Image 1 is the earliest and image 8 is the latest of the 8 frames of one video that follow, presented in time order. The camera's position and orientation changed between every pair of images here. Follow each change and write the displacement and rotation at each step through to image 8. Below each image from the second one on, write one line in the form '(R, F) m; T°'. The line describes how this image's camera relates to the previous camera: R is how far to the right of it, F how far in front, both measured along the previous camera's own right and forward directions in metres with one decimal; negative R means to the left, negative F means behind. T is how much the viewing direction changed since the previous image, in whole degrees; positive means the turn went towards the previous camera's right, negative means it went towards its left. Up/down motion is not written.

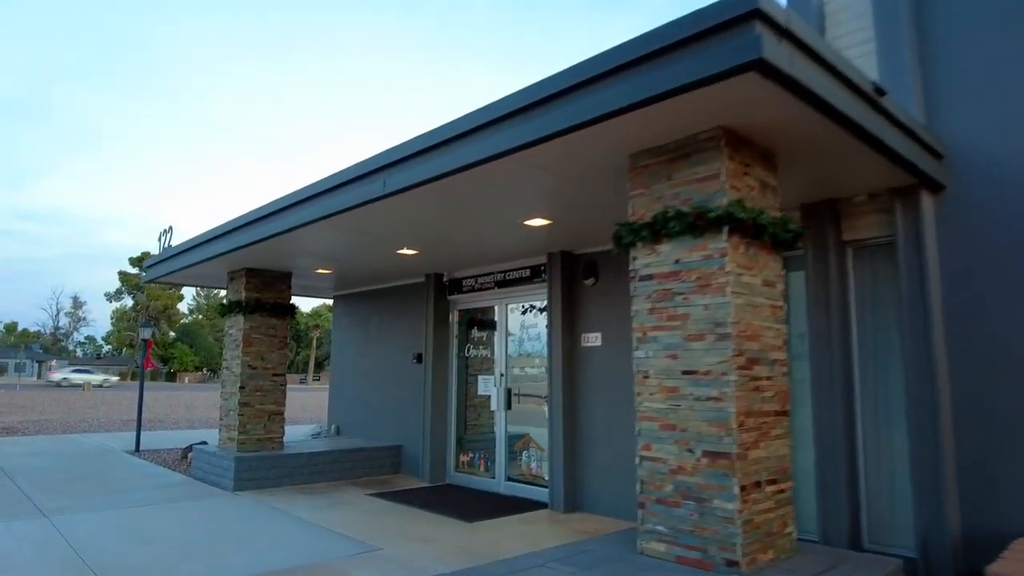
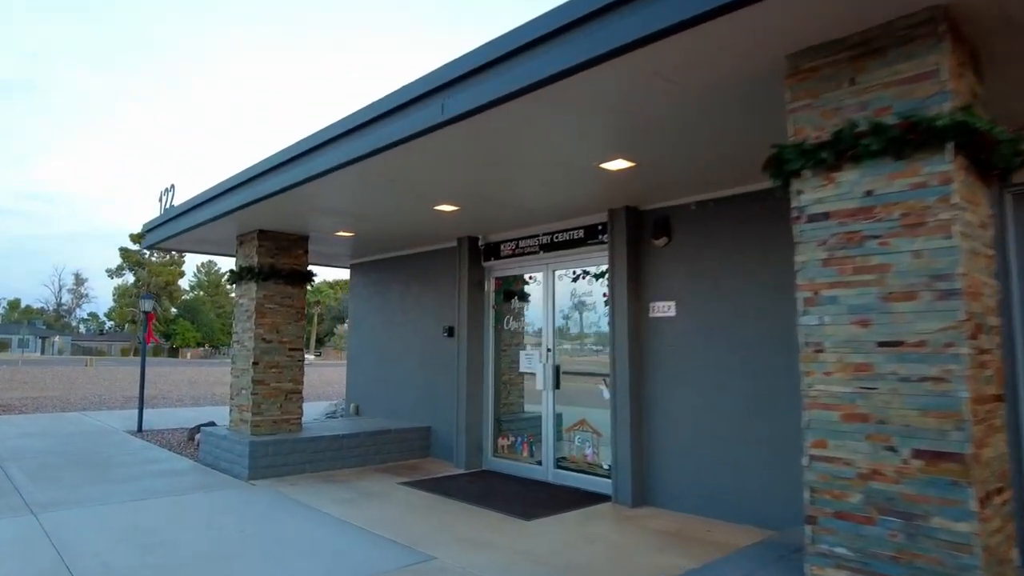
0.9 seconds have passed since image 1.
(-0.6, +1.1) m; 0°
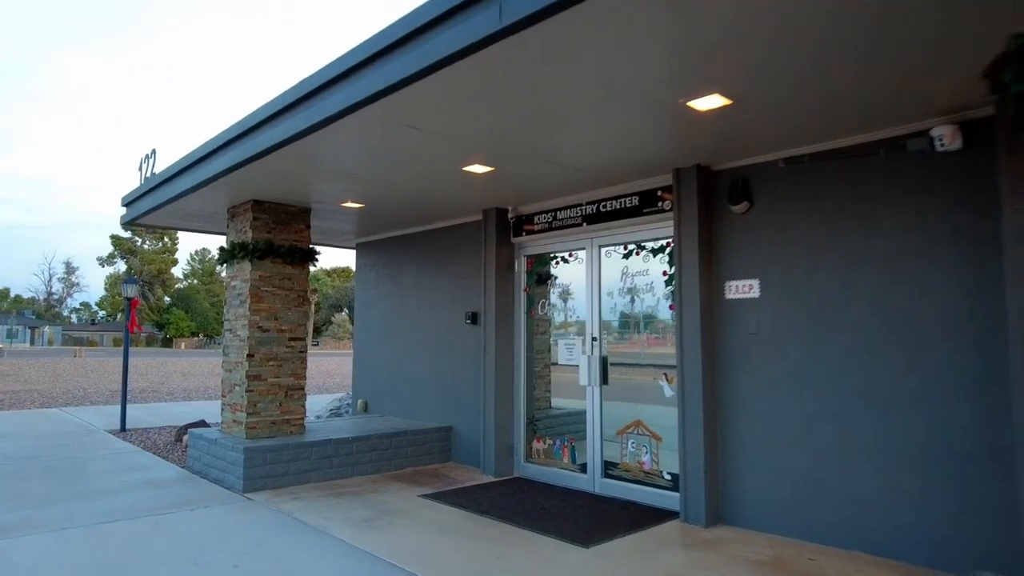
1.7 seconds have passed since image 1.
(-0.4, +1.1) m; 0°
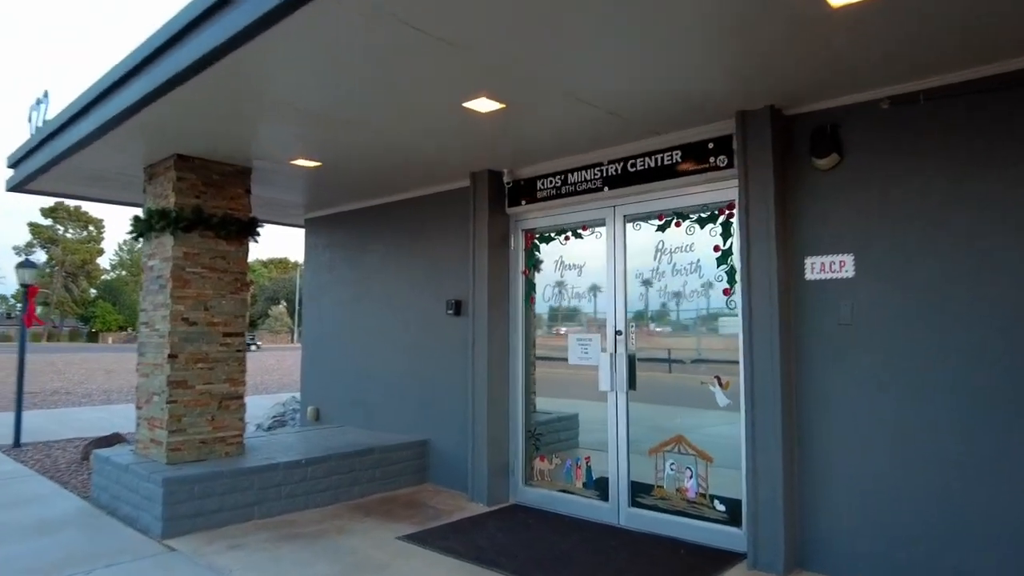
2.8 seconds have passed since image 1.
(-0.4, +1.3) m; +5°
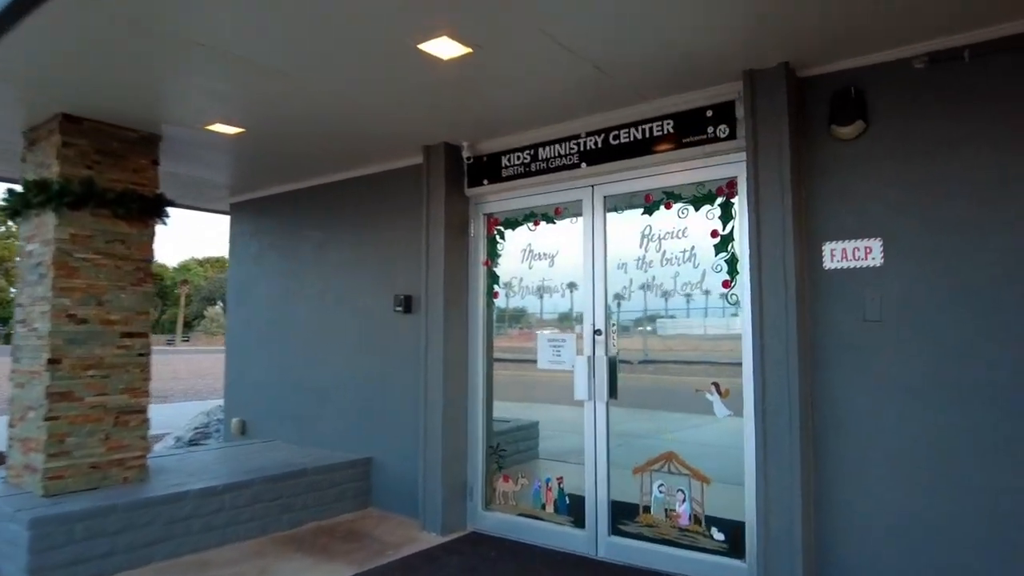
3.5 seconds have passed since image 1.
(-0.1, +0.7) m; +5°
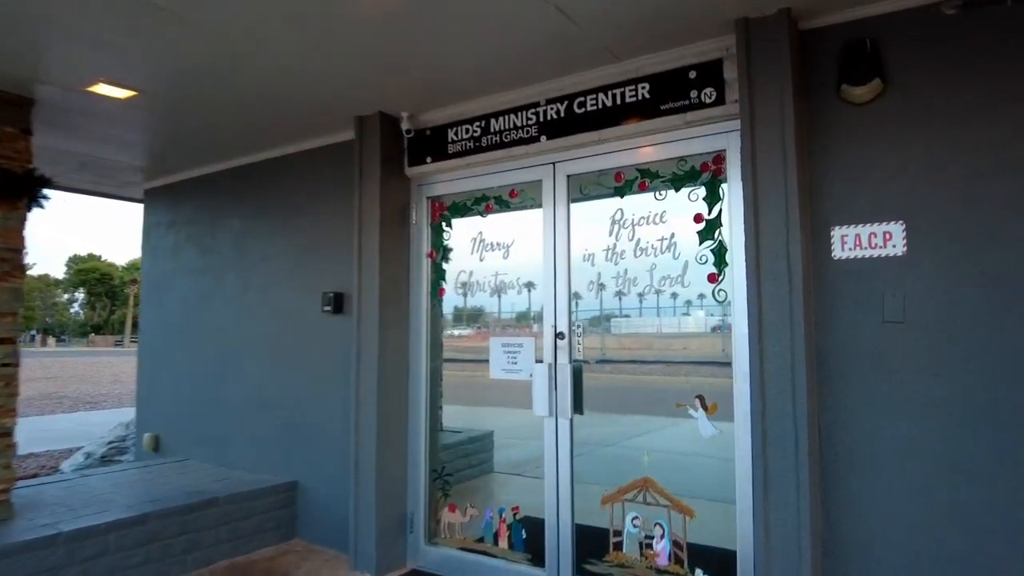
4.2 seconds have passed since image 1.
(+0.1, +0.7) m; +3°
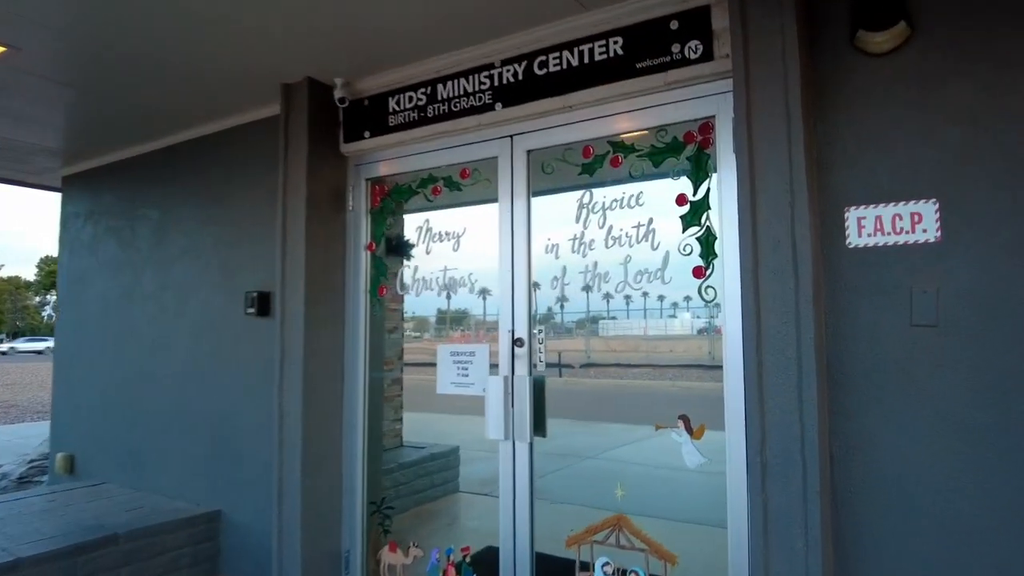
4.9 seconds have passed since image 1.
(+0.2, +0.6) m; +1°
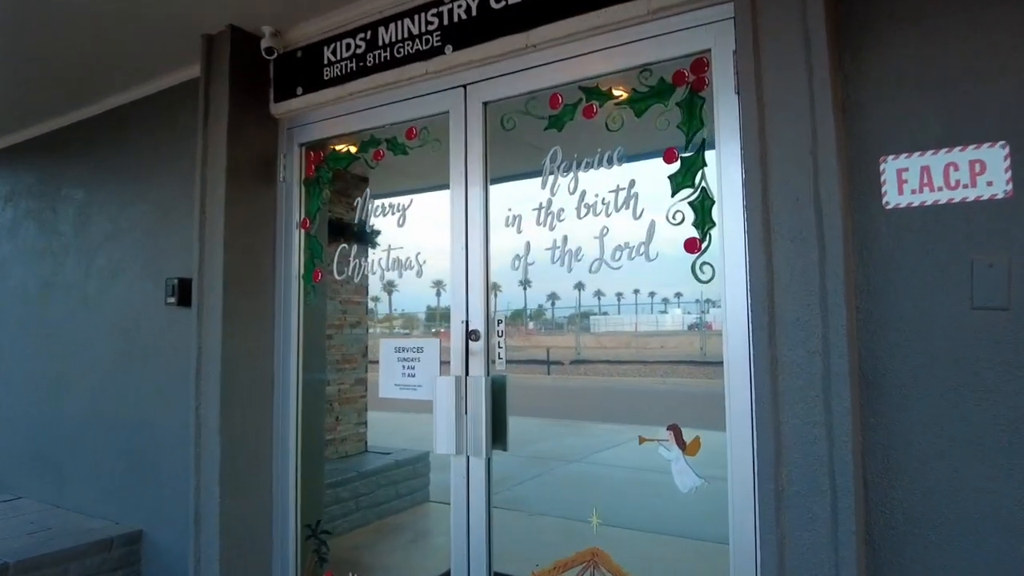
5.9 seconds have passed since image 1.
(+0.1, +0.5) m; +1°
